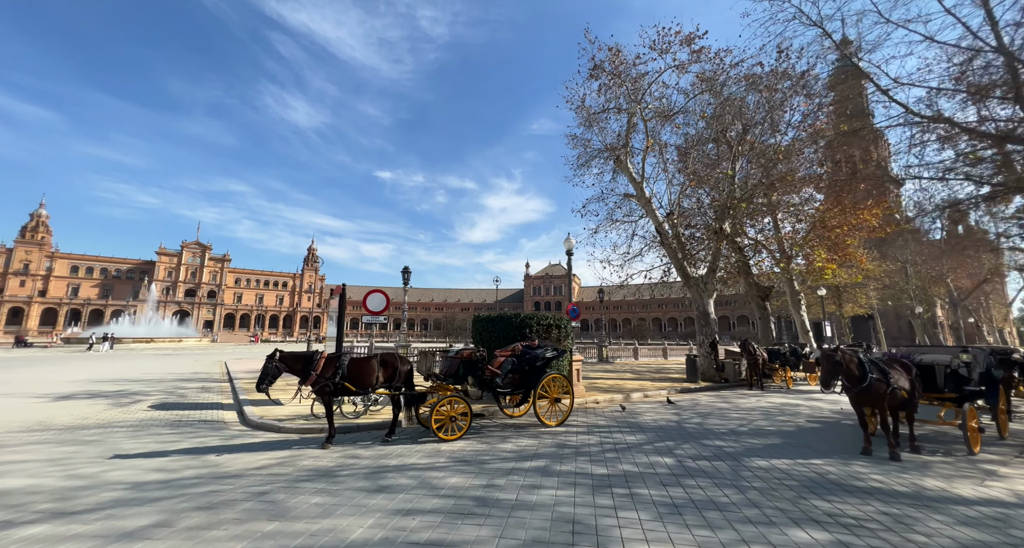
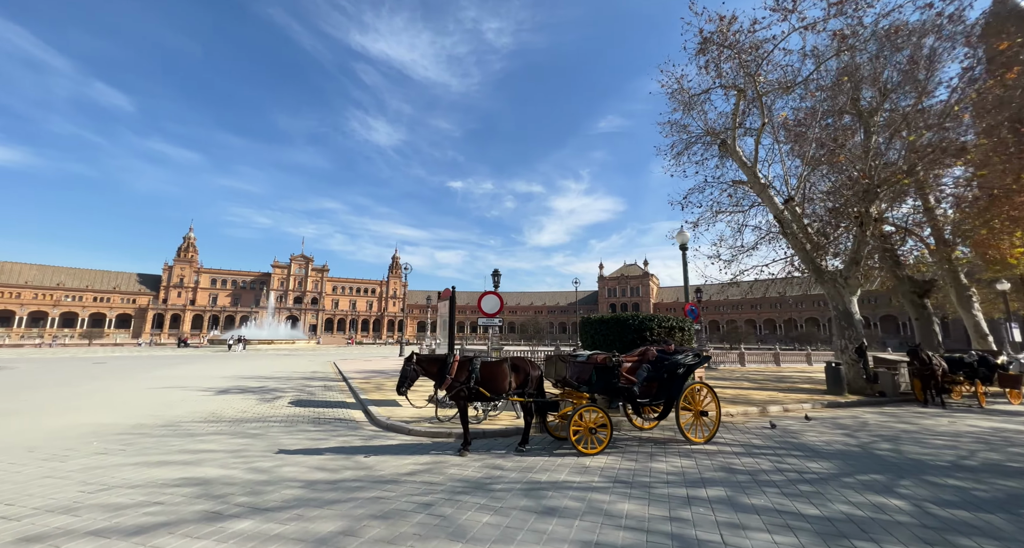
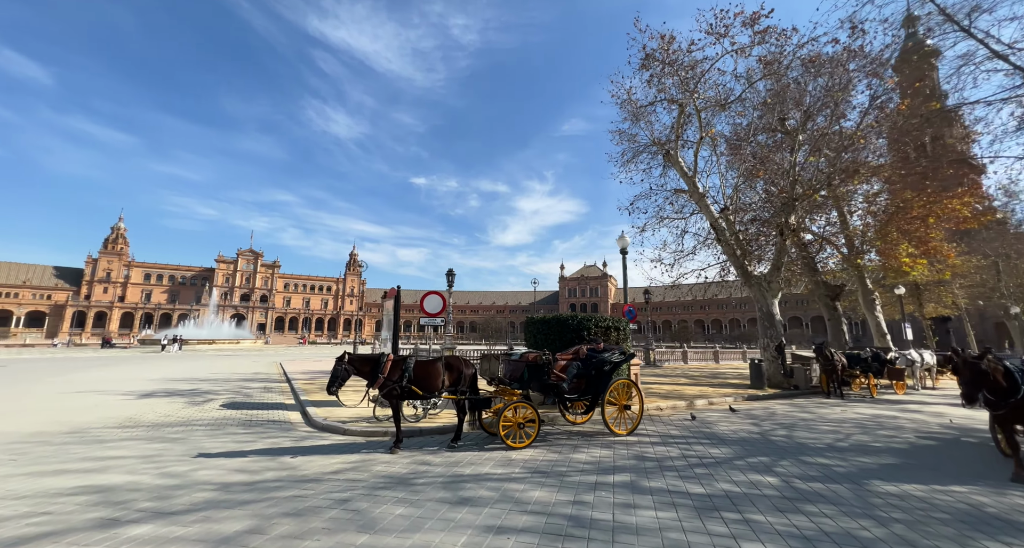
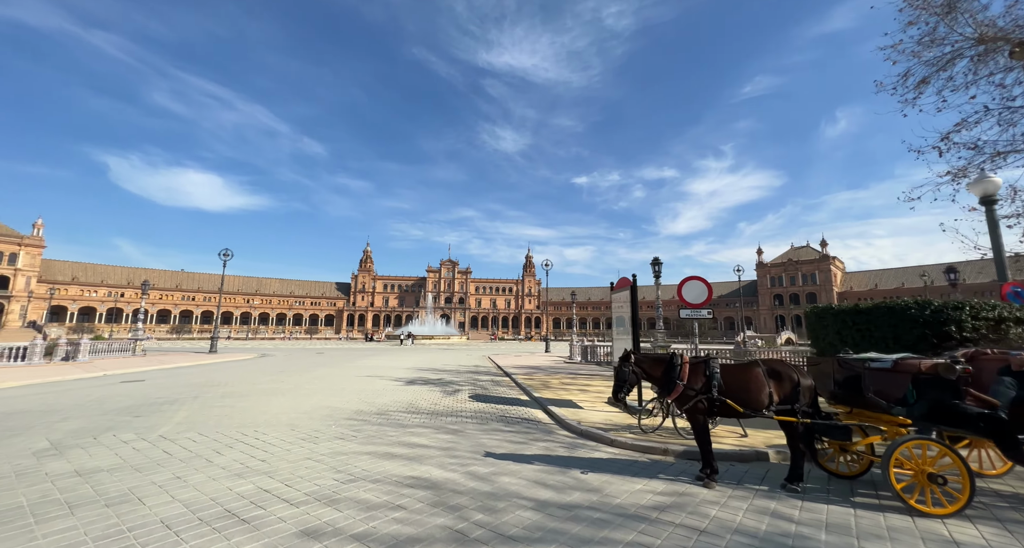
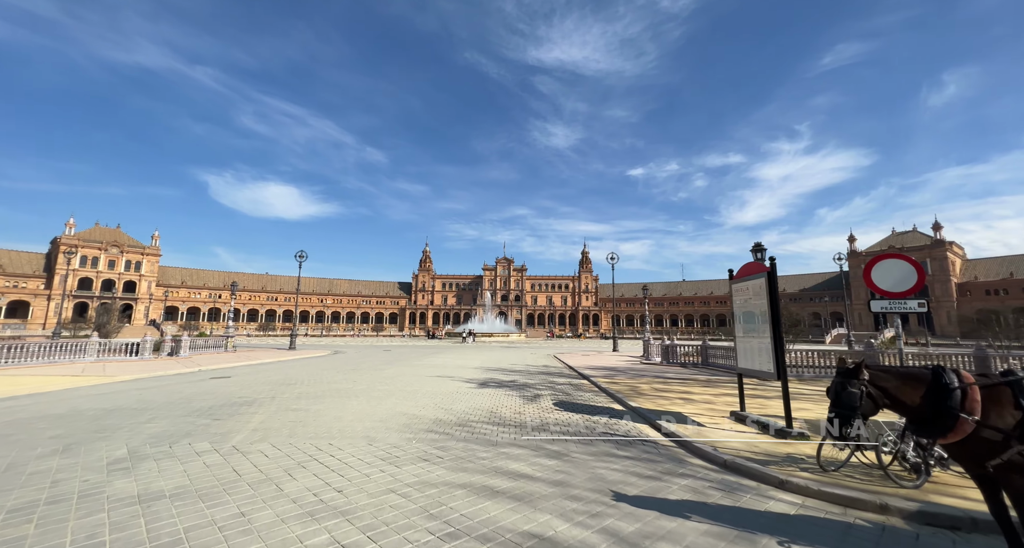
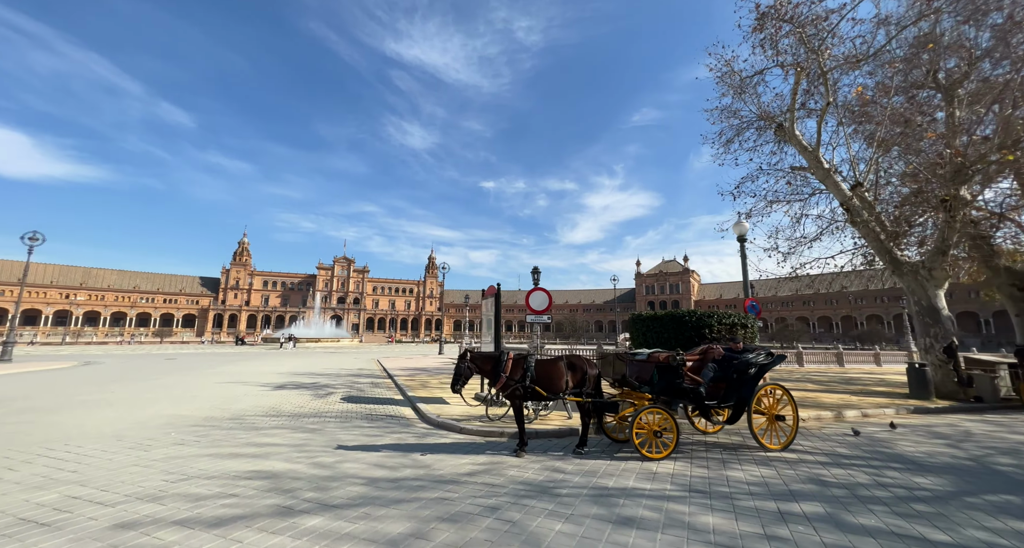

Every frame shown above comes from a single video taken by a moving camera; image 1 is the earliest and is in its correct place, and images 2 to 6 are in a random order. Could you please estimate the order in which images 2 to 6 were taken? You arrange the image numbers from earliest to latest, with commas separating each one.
3, 2, 6, 4, 5
